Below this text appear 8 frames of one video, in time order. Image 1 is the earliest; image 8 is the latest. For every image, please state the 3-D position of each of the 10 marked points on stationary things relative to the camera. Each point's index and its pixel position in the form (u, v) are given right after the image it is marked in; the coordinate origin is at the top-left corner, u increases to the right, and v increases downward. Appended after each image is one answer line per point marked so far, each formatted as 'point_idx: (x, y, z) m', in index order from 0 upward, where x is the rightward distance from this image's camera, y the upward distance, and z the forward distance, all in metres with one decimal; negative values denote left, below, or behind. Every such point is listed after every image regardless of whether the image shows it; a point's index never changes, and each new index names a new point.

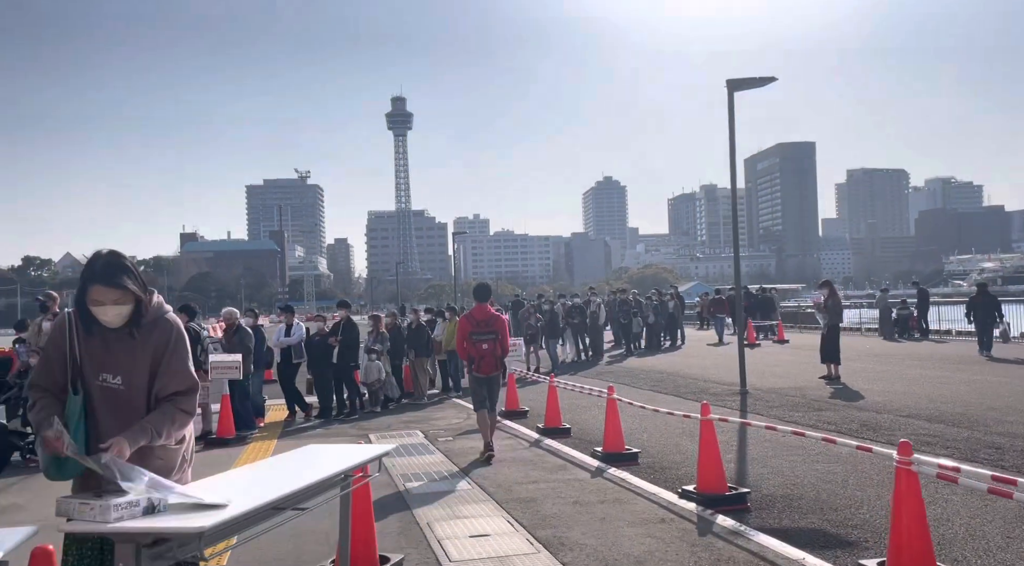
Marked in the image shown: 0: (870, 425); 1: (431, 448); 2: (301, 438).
0: (+4.8, -1.9, +9.8) m
1: (-1.1, -2.2, +9.8) m
2: (-3.2, -2.4, +11.4) m
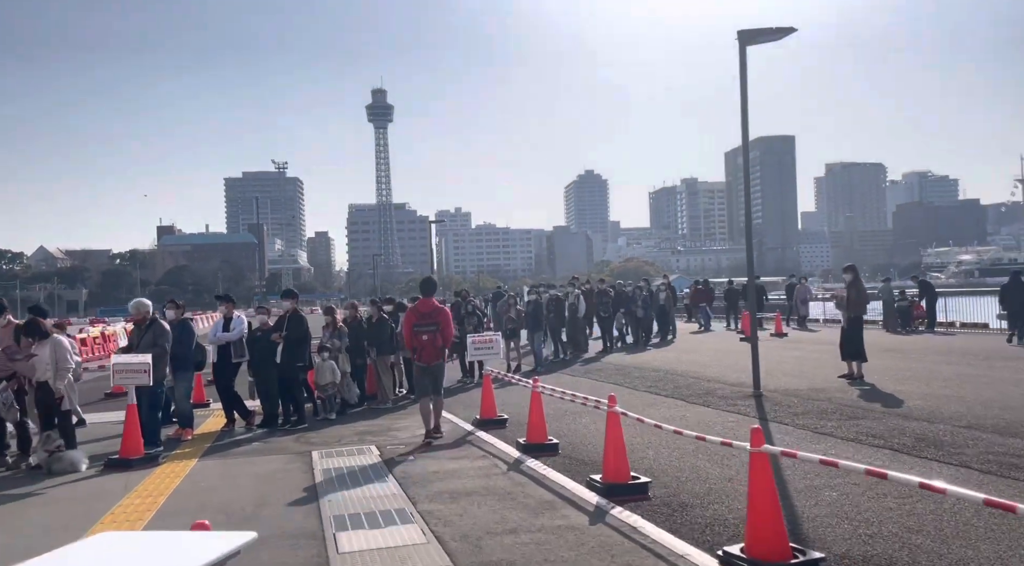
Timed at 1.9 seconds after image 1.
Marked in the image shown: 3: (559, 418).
0: (+4.5, -1.7, +8.0) m
1: (-1.4, -2.0, +7.8) m
2: (-3.6, -2.2, +9.4) m
3: (+0.6, -1.9, +10.0) m
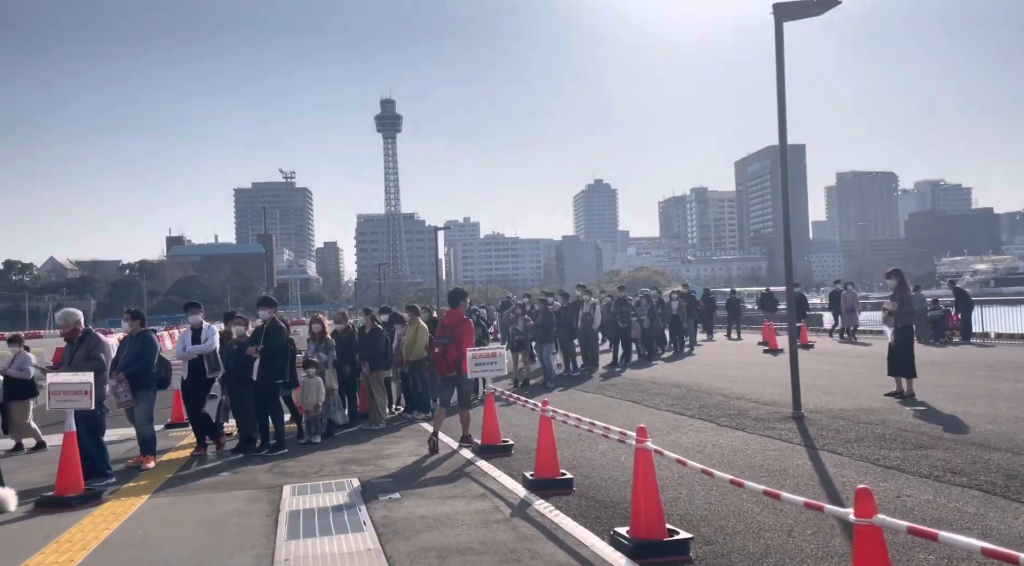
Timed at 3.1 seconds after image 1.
0: (+4.5, -1.7, +6.6) m
1: (-1.3, -2.0, +6.5) m
2: (-3.5, -2.2, +8.1) m
3: (+0.7, -2.0, +8.7) m
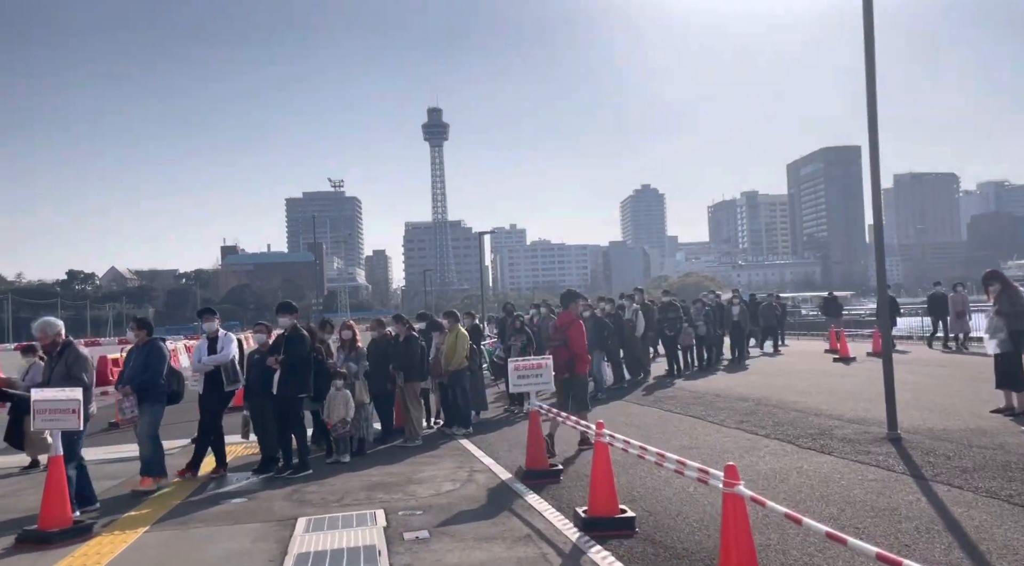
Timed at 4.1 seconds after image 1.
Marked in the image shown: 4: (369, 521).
0: (+4.9, -1.7, +5.1) m
1: (-0.9, -2.0, +5.4) m
2: (-3.0, -2.2, +7.1) m
3: (+1.2, -2.0, +7.5) m
4: (-1.3, -2.1, +6.5) m
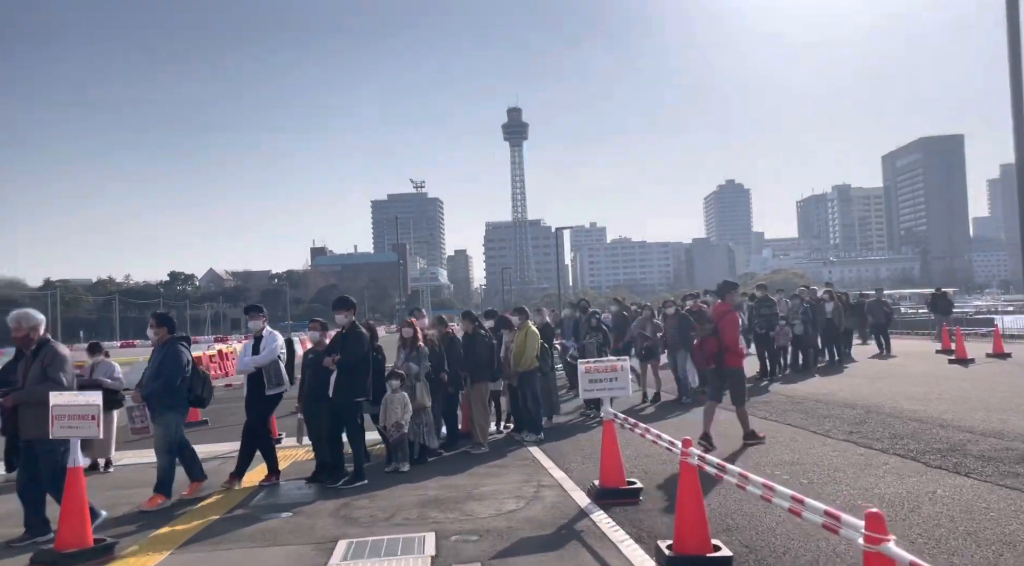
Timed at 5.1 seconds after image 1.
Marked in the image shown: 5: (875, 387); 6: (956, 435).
0: (+5.2, -1.6, +3.6) m
1: (-0.5, -1.9, +4.5) m
2: (-2.4, -2.2, +6.4) m
3: (+1.8, -1.9, +6.3) m
4: (-0.7, -2.0, +5.7) m
5: (+6.9, -2.0, +14.0) m
6: (+5.4, -1.8, +8.9) m
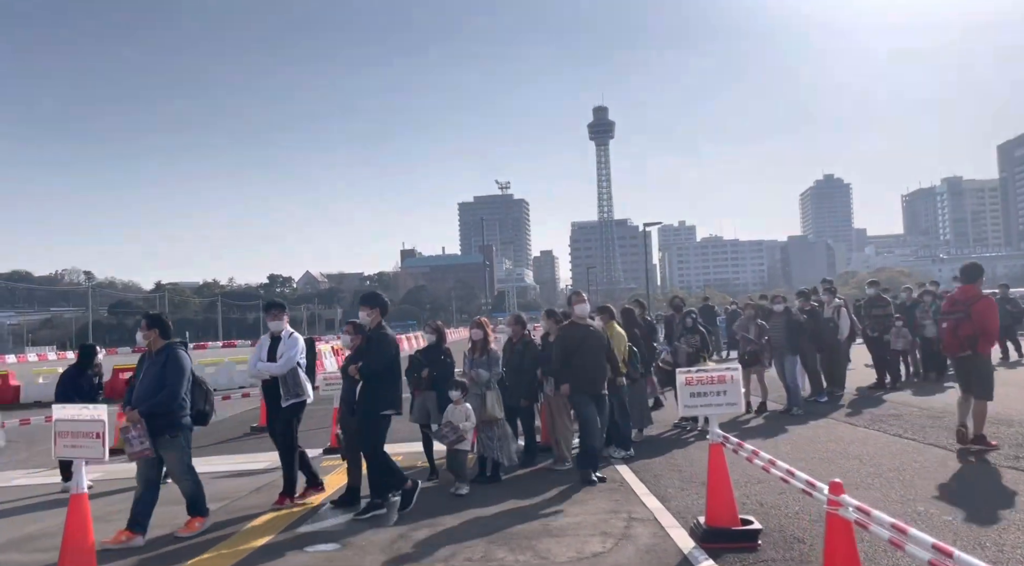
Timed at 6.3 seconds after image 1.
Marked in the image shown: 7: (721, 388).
0: (+5.5, -1.5, +1.7) m
1: (-0.2, -1.9, +3.3) m
2: (-1.8, -2.1, +5.5) m
3: (+2.4, -1.8, +4.8) m
4: (-0.2, -2.0, +4.5) m
5: (+8.4, -1.9, +11.8) m
6: (+6.2, -1.7, +7.0) m
7: (+1.7, -0.8, +5.8) m
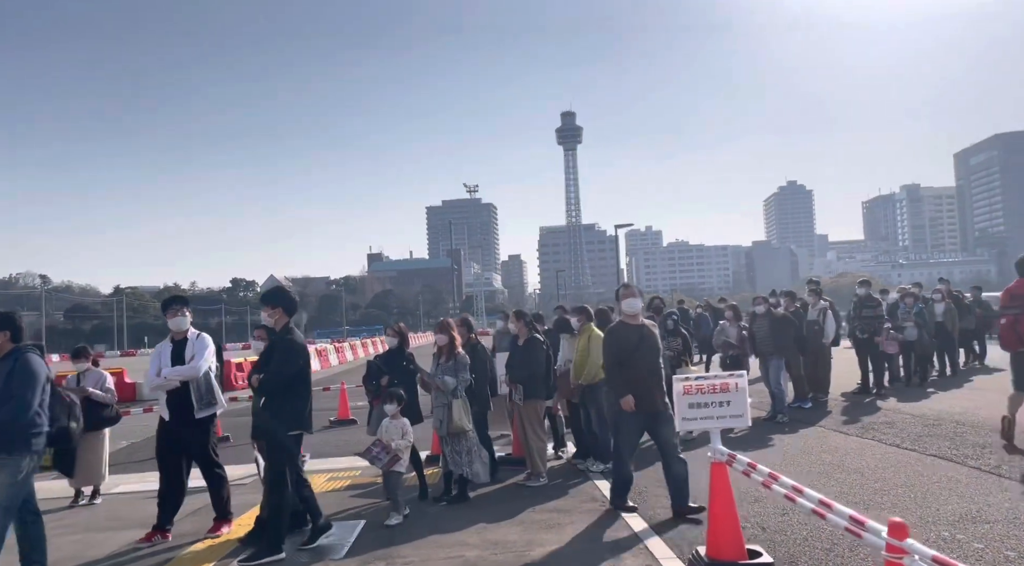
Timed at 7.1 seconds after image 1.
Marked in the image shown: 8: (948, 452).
0: (+5.4, -1.4, +1.1) m
1: (-0.3, -1.8, +2.4) m
2: (-2.0, -2.1, +4.5) m
3: (+2.2, -1.7, +4.1) m
4: (-0.4, -1.9, +3.6) m
5: (+7.9, -1.9, +11.3) m
6: (+6.0, -1.7, +6.4) m
7: (+1.5, -0.8, +5.1) m
8: (+4.9, -1.9, +8.3) m
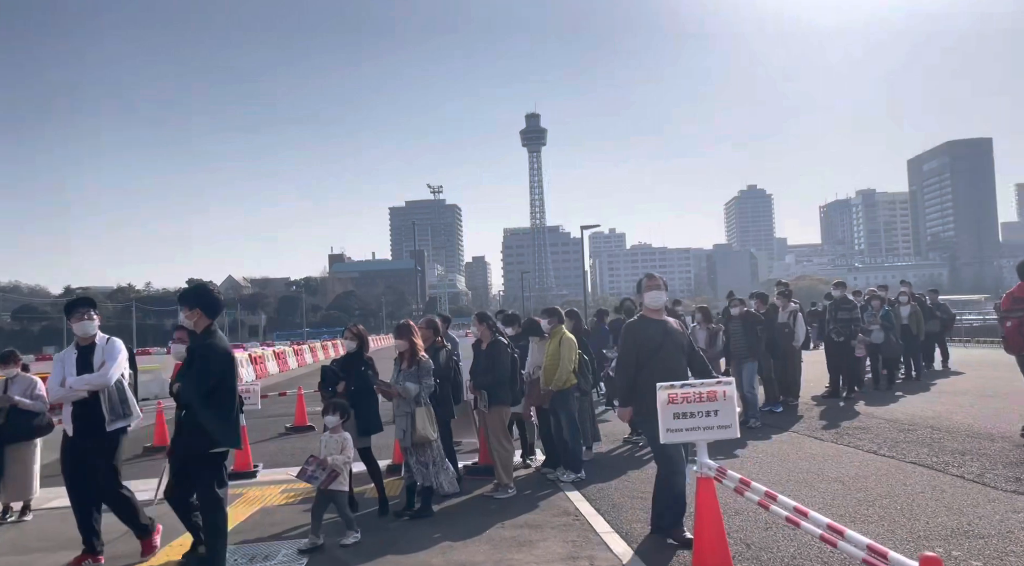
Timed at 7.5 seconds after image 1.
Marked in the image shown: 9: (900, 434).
0: (+5.4, -1.4, +0.9) m
1: (-0.3, -1.8, +2.0) m
2: (-2.2, -2.0, +3.9) m
3: (+2.1, -1.7, +3.7) m
4: (-0.5, -1.9, +3.1) m
5: (+7.4, -1.9, +11.2) m
6: (+5.7, -1.7, +6.2) m
7: (+1.3, -0.8, +4.7) m
8: (+4.6, -1.9, +8.1) m
9: (+5.1, -2.0, +9.6) m
